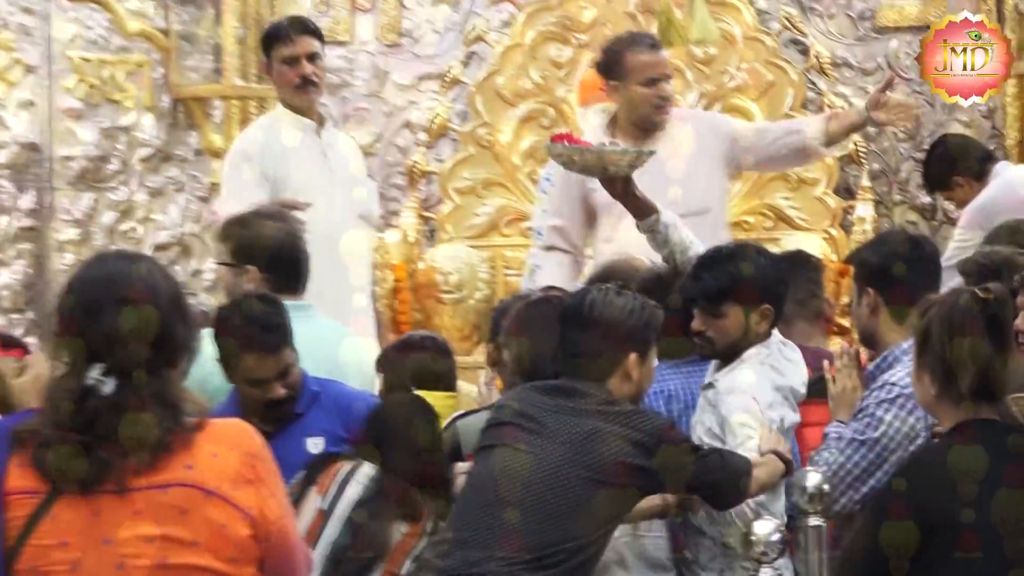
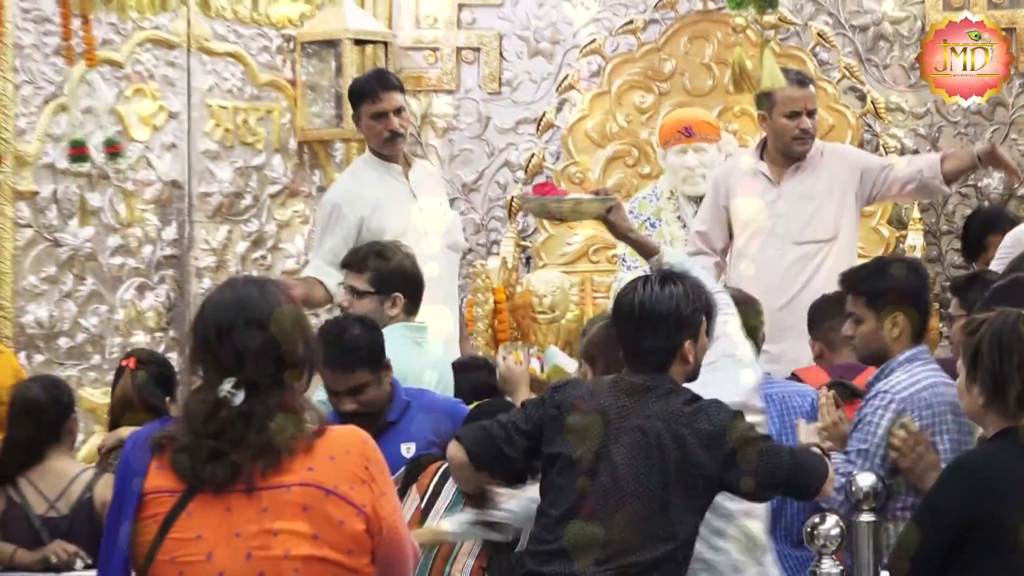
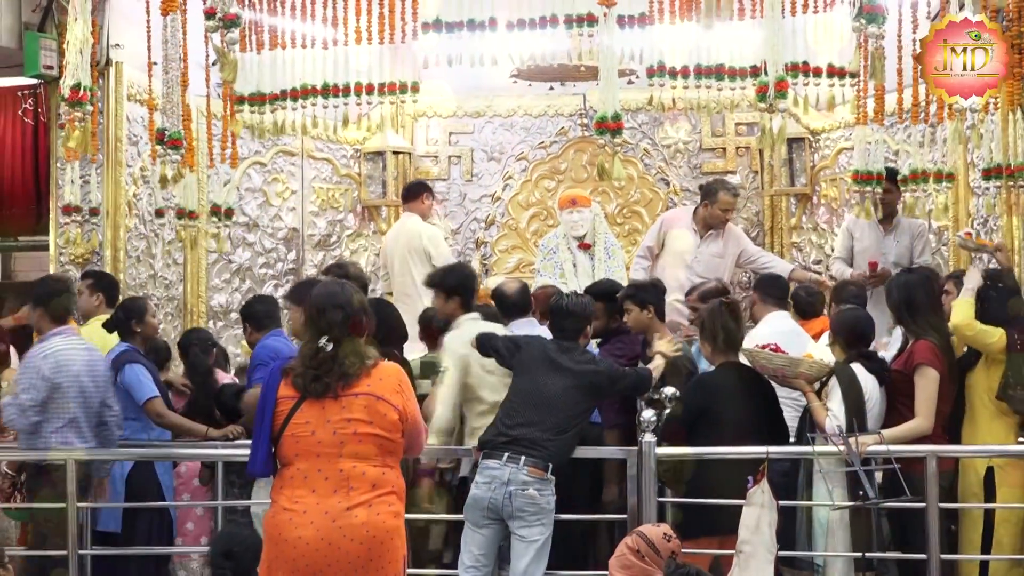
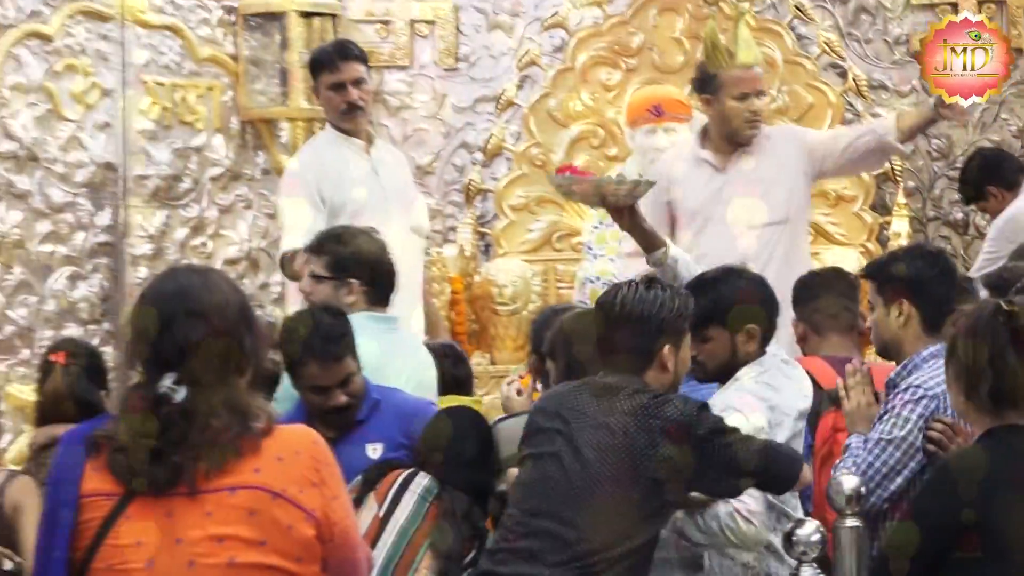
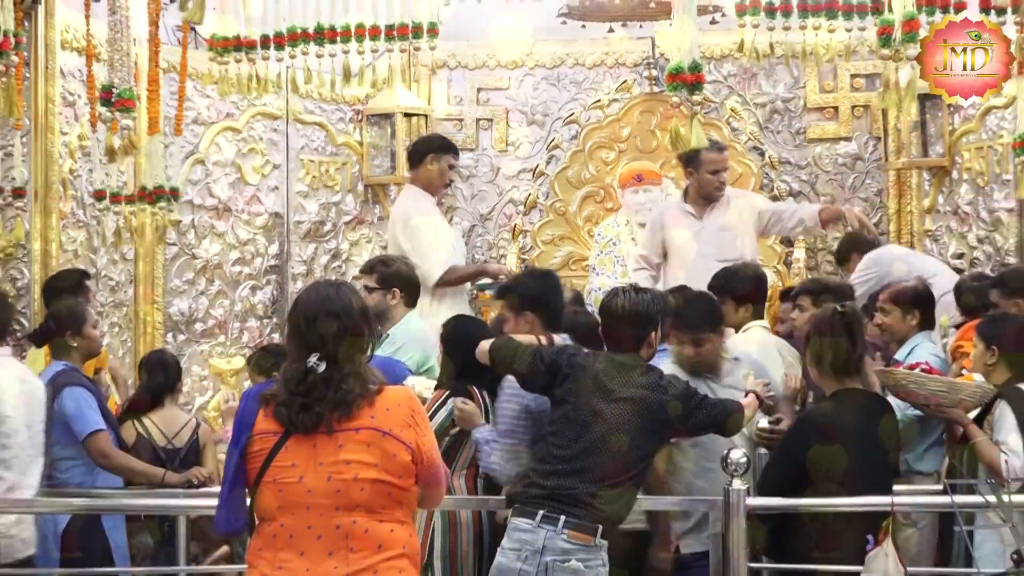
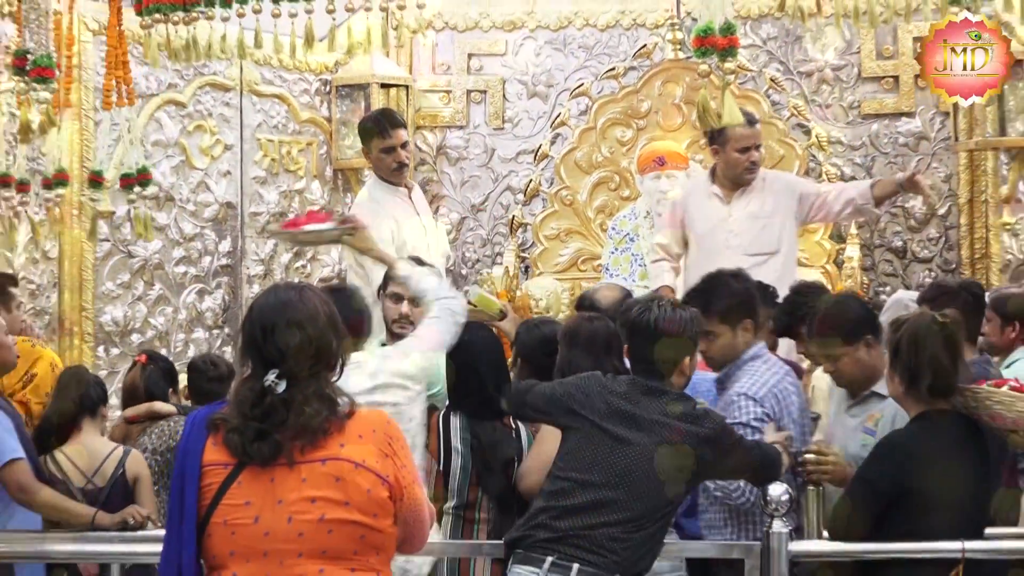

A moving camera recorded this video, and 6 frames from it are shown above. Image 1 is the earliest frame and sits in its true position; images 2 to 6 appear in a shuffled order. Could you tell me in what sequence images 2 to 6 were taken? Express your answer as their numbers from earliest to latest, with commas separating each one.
4, 2, 6, 5, 3
